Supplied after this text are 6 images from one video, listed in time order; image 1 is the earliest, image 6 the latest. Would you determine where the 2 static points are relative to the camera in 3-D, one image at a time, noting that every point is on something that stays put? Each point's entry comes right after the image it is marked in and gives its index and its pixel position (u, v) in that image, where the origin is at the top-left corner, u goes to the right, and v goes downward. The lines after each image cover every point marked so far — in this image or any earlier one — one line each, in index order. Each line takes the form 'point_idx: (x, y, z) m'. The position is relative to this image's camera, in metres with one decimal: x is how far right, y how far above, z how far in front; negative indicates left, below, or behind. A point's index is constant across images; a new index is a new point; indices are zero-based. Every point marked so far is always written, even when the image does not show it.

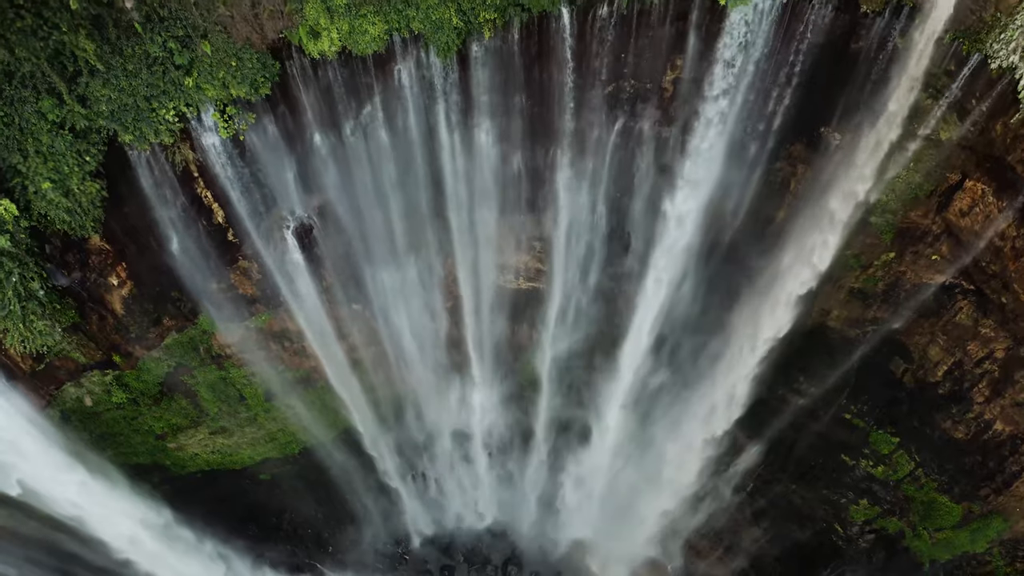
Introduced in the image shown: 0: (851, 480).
0: (+7.1, -4.1, +13.2) m
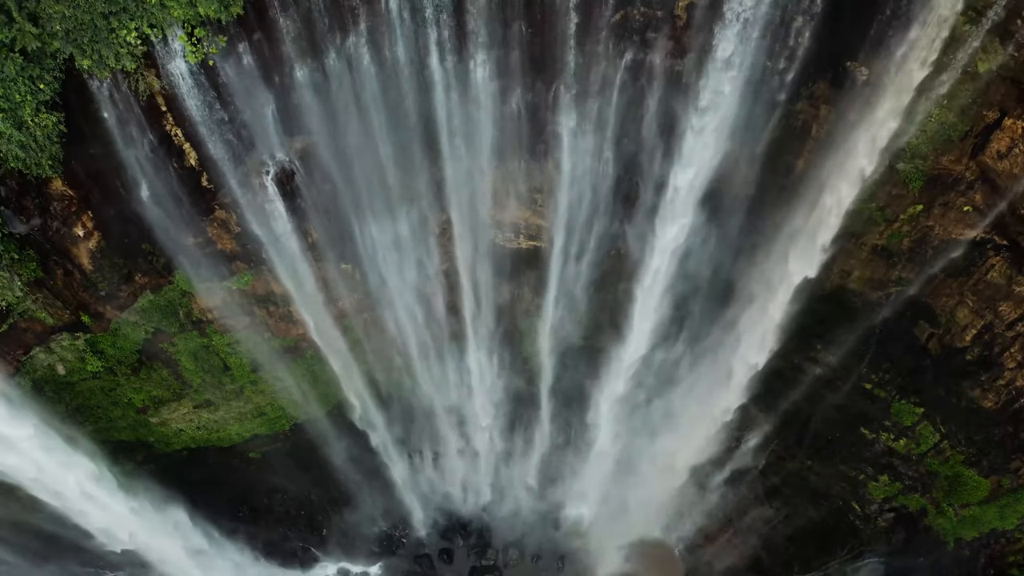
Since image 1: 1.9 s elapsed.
0: (+7.1, -3.3, +12.5) m
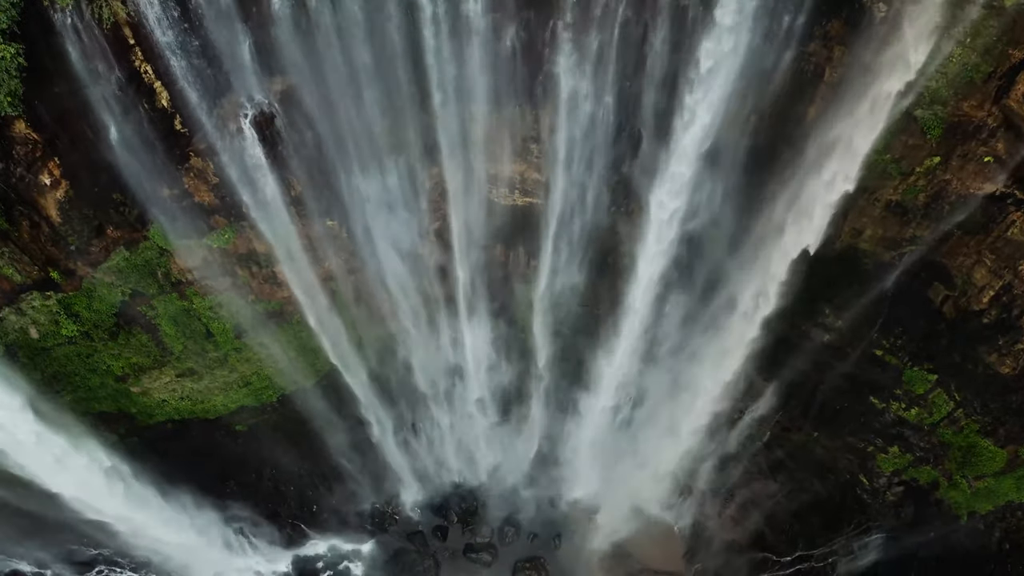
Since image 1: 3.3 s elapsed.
0: (+7.0, -2.6, +12.0) m
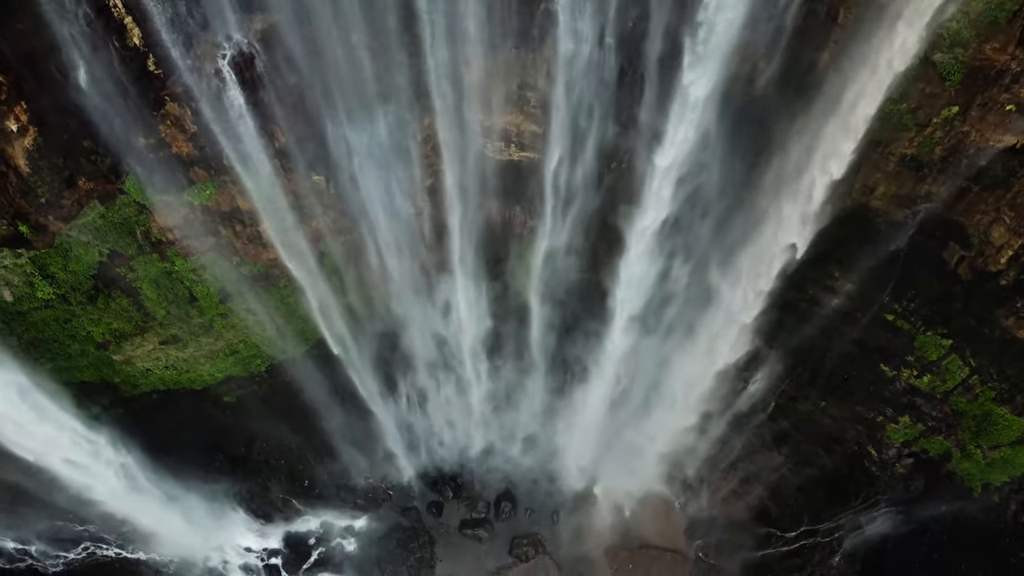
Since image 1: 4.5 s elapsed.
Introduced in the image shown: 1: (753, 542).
0: (+6.9, -1.9, +11.5) m
1: (+5.1, -5.4, +13.5) m
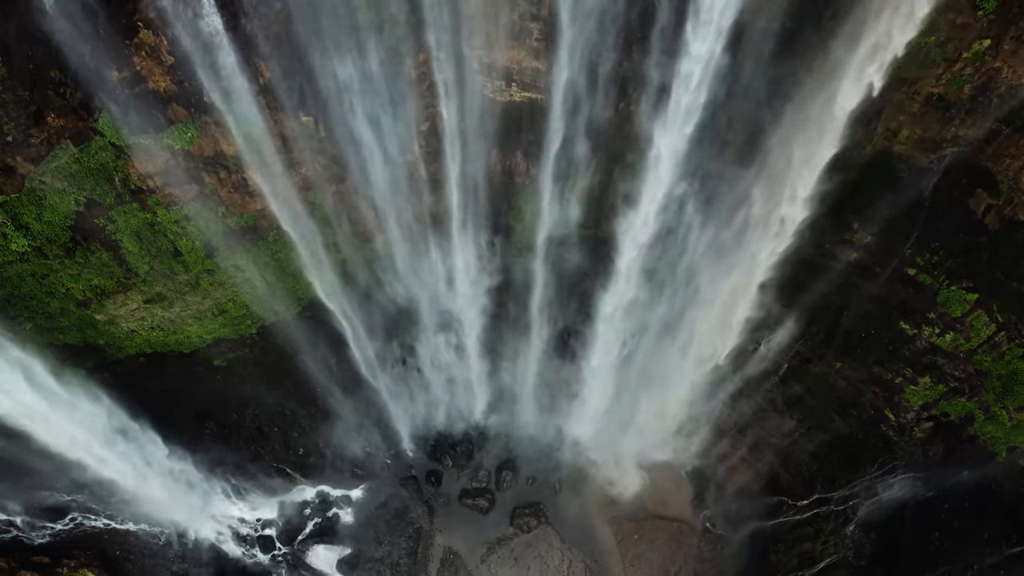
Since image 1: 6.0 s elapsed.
0: (+7.0, -1.1, +10.9) m
1: (+5.2, -4.6, +13.0) m
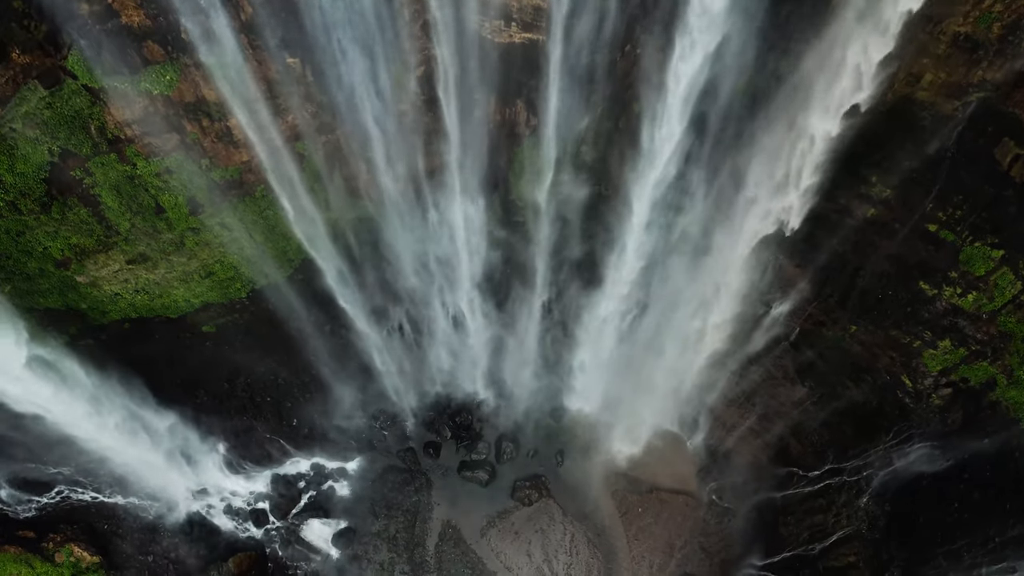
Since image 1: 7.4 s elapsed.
0: (+7.0, -0.4, +10.4) m
1: (+5.2, -3.8, +12.5) m
